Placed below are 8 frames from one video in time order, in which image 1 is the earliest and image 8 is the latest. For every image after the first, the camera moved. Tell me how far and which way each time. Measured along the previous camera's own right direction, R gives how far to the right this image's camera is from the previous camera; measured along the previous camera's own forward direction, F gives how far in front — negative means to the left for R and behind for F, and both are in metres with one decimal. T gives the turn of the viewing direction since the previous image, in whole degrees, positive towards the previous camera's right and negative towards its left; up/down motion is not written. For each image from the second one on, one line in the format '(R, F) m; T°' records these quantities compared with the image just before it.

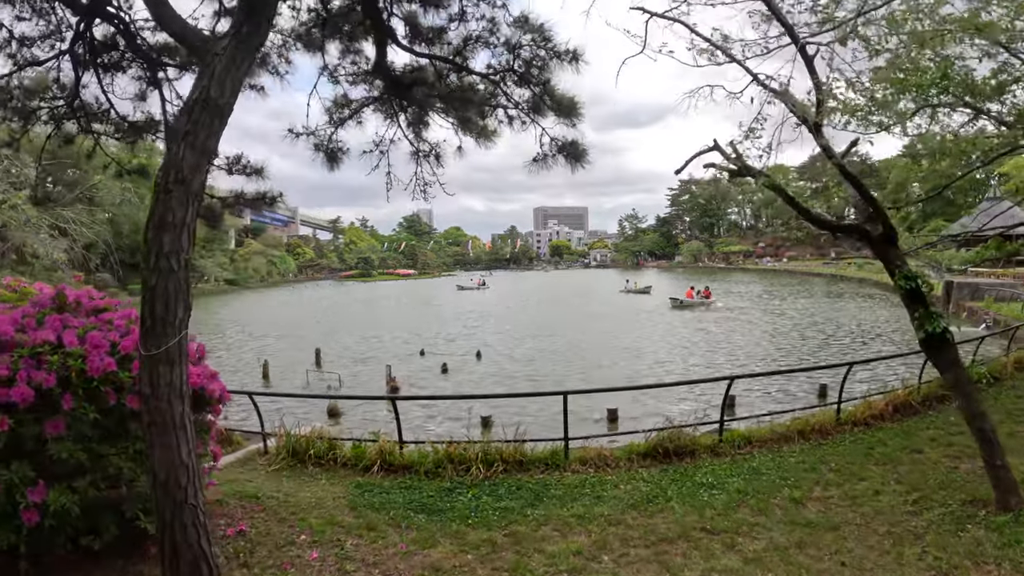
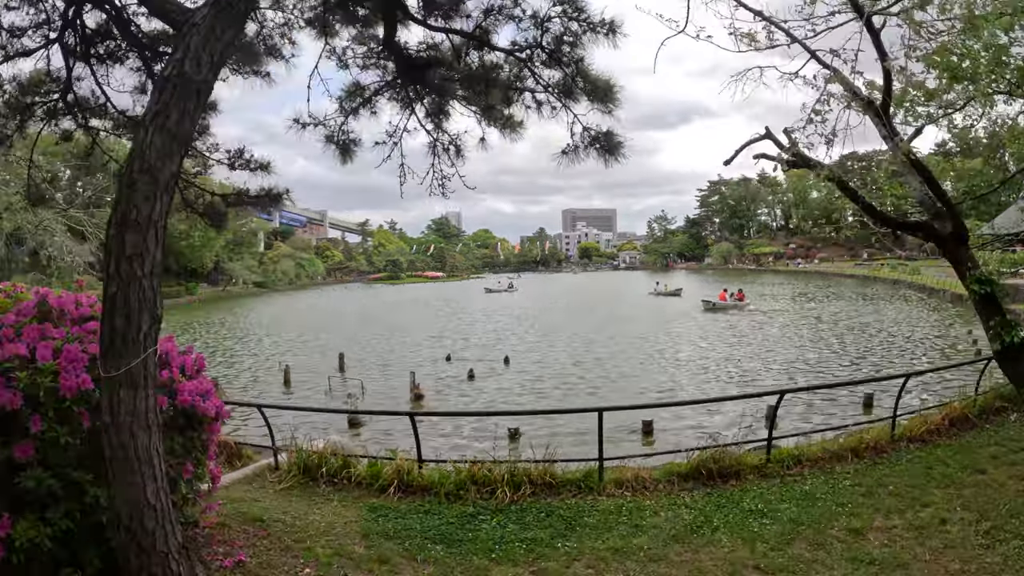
(0.0, +0.5) m; -2°
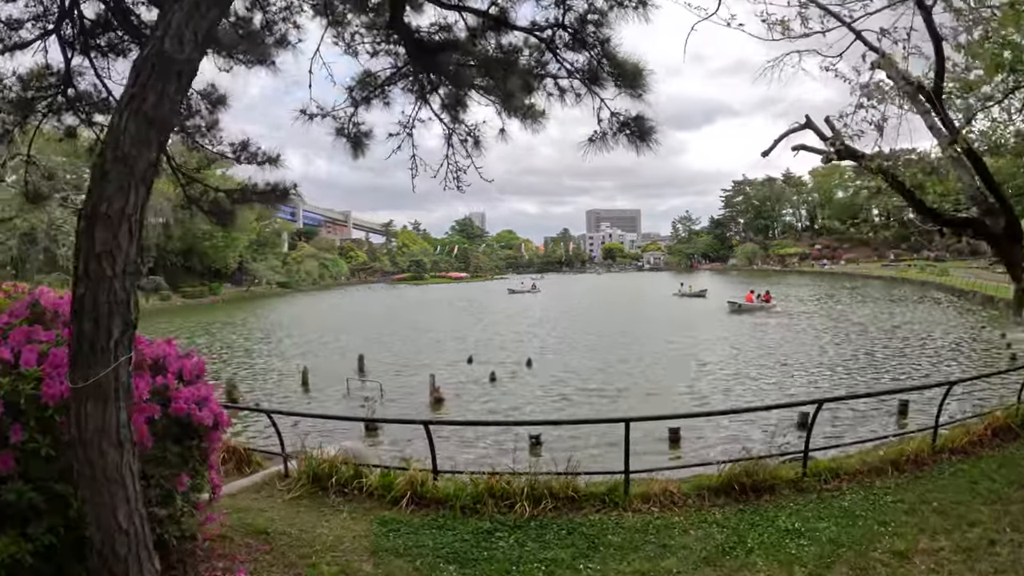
(0.0, +0.3) m; -2°
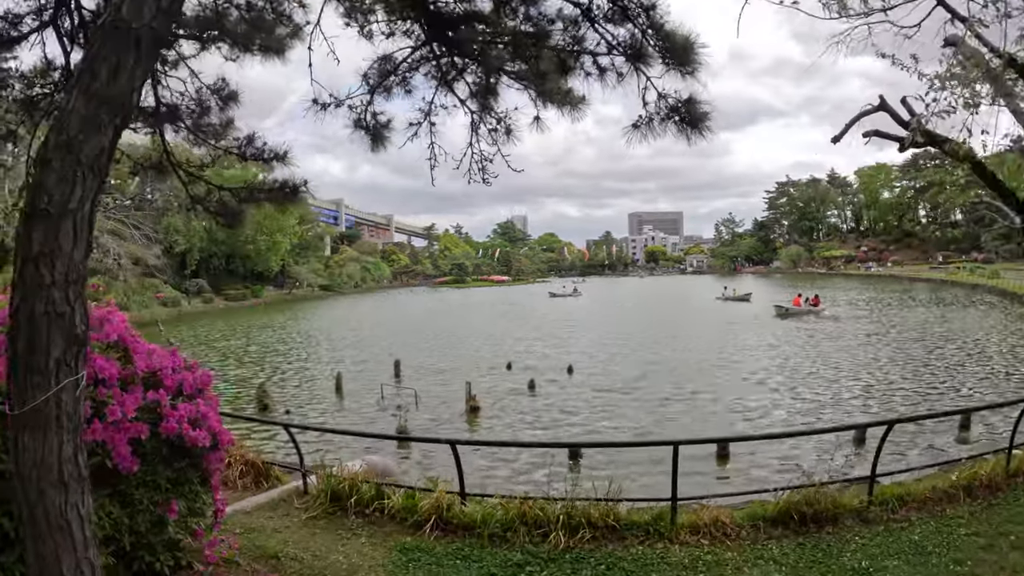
(+0.1, +0.5) m; -4°
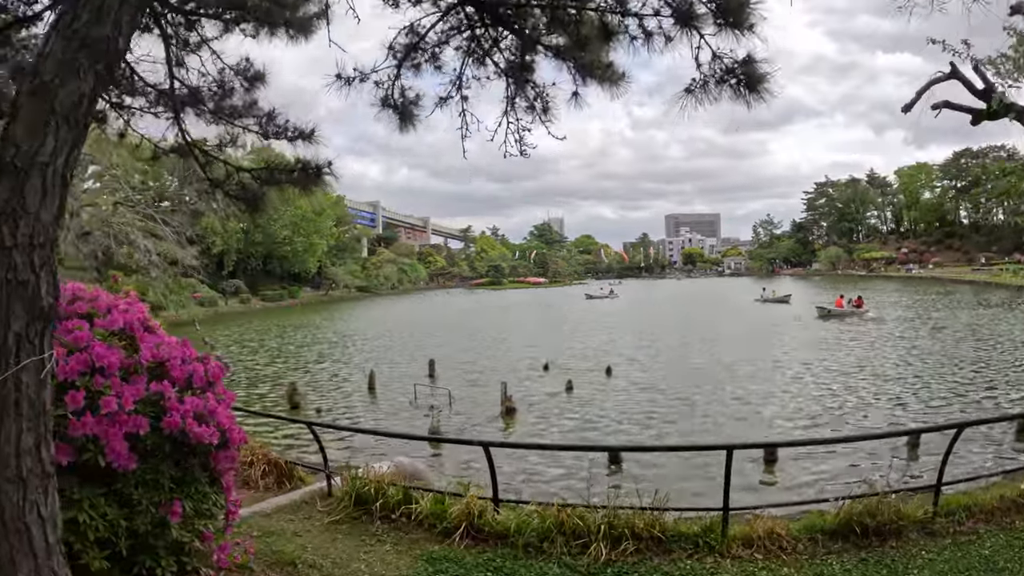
(0.0, +0.4) m; -3°
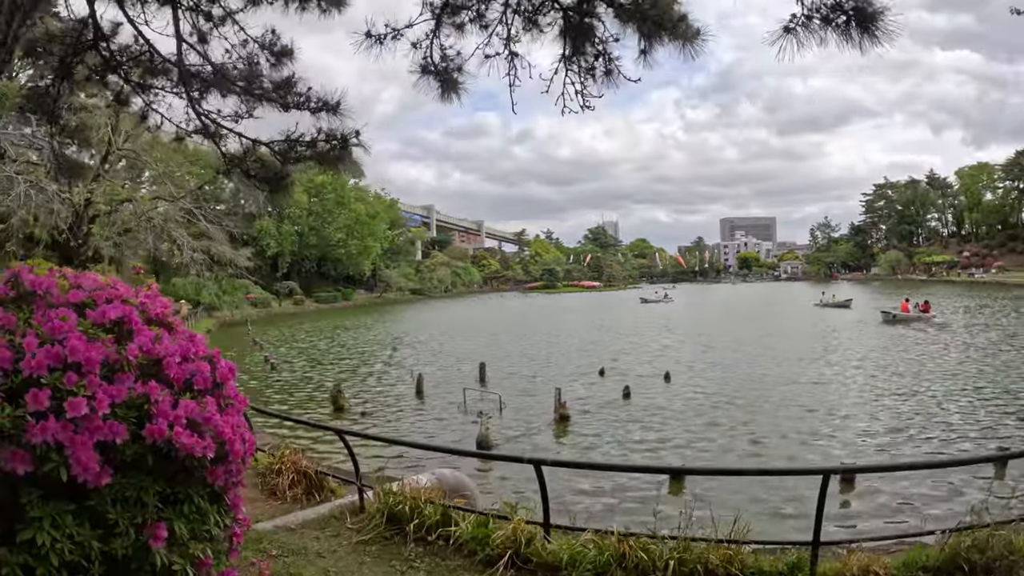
(0.0, +0.6) m; -5°
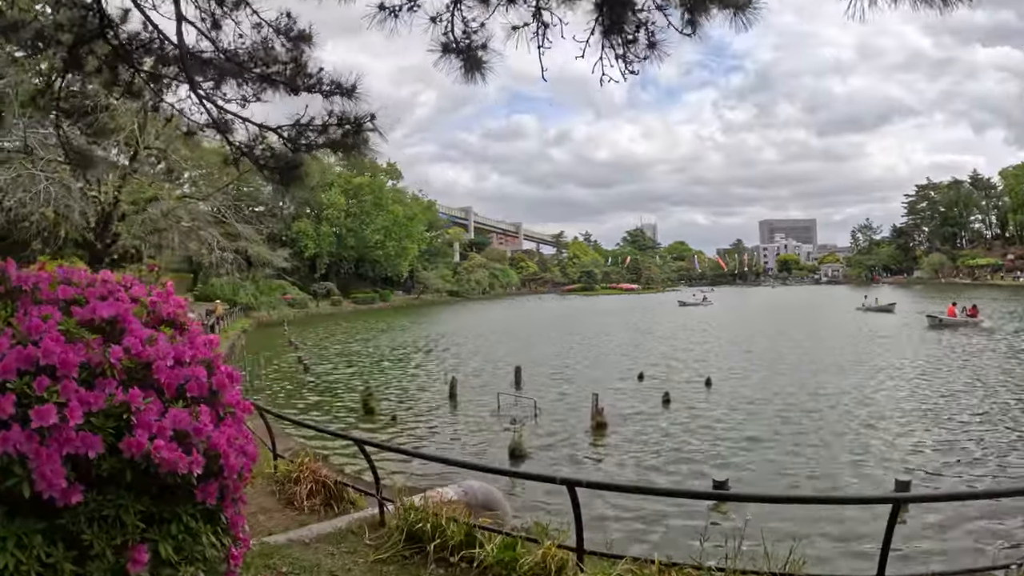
(0.0, +0.4) m; -3°
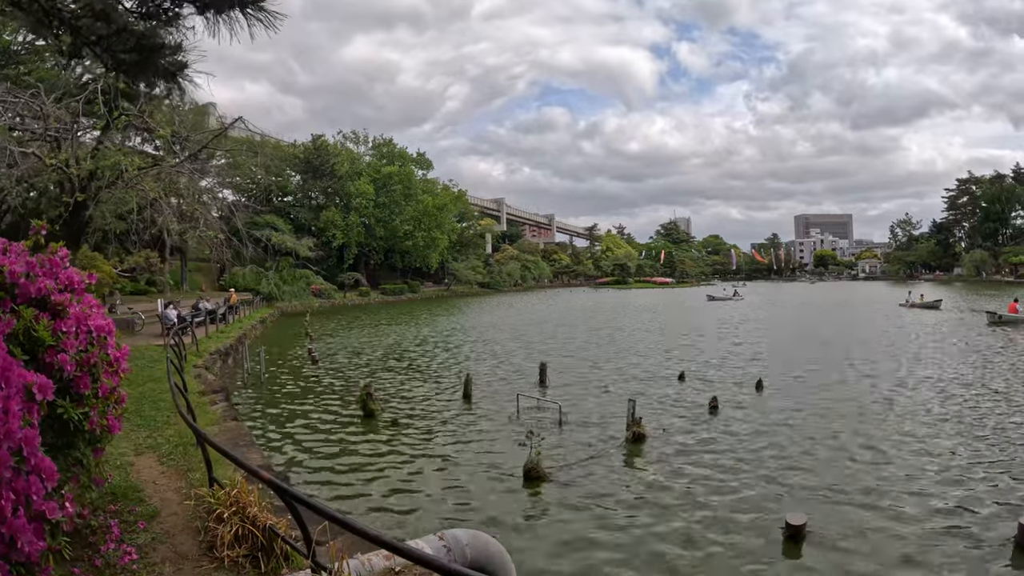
(+0.1, +1.4) m; -3°
